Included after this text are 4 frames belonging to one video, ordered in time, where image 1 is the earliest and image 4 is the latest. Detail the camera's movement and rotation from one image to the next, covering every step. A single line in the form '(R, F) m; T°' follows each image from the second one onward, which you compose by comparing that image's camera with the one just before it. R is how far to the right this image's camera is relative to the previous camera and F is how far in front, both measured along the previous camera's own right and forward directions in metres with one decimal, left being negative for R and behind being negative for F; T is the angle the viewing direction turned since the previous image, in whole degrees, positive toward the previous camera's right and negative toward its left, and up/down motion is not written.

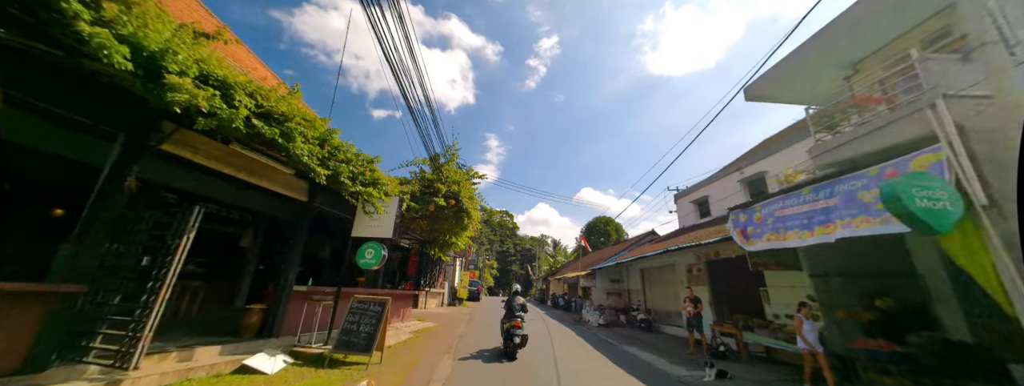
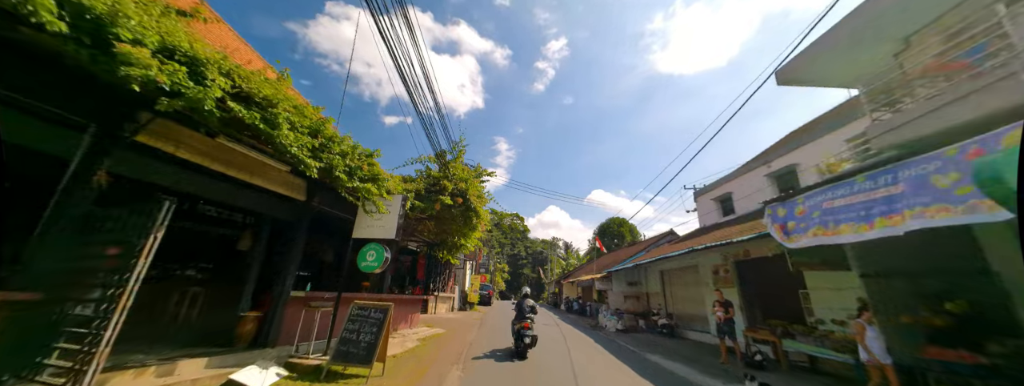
(0.0, +0.5) m; -2°
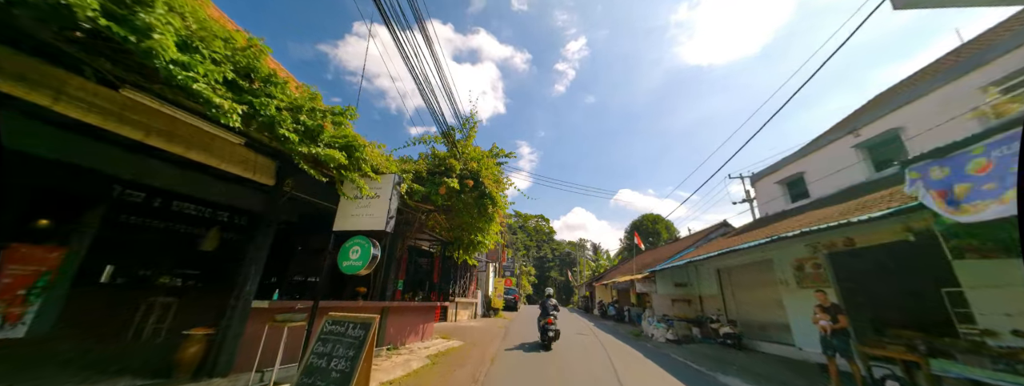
(0.0, +1.4) m; -5°
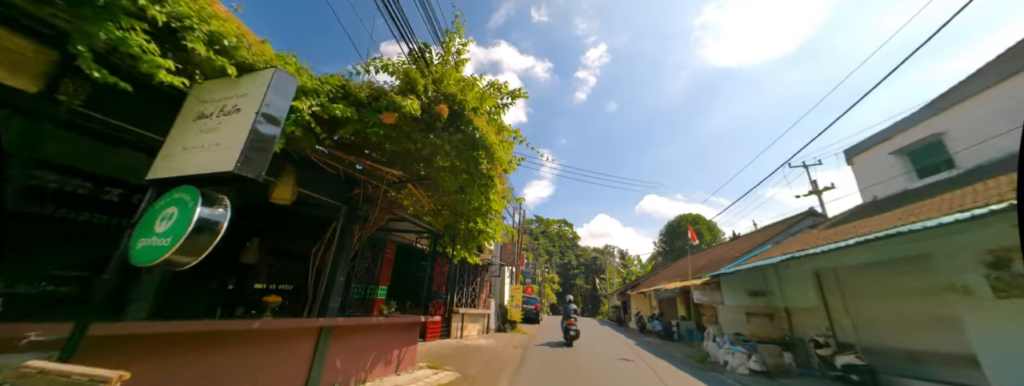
(+0.2, +2.3) m; -4°
